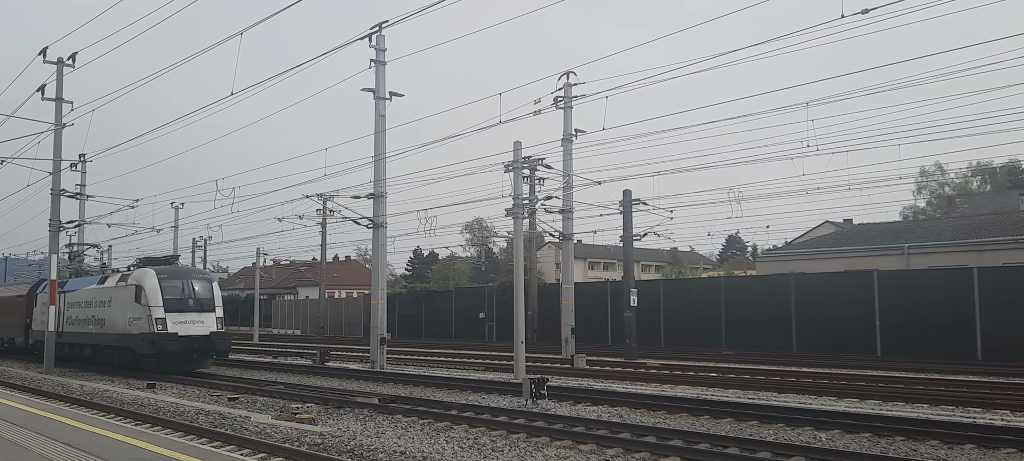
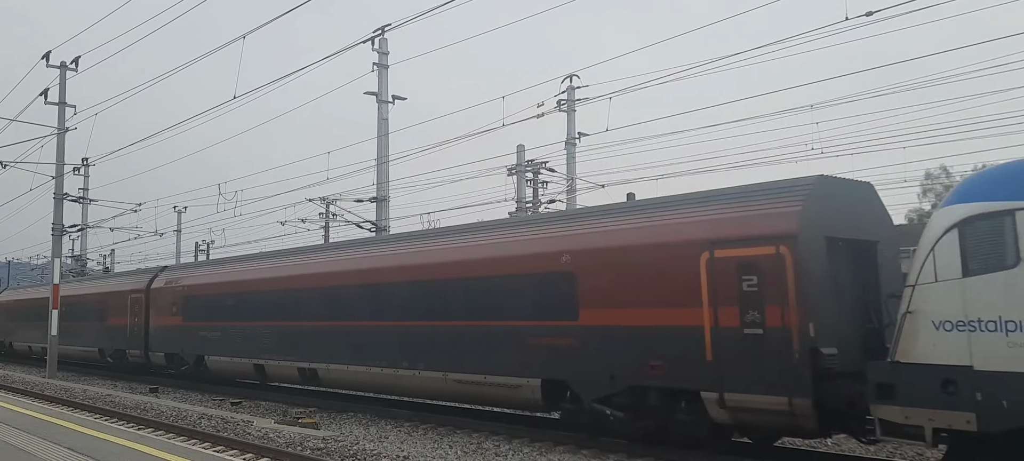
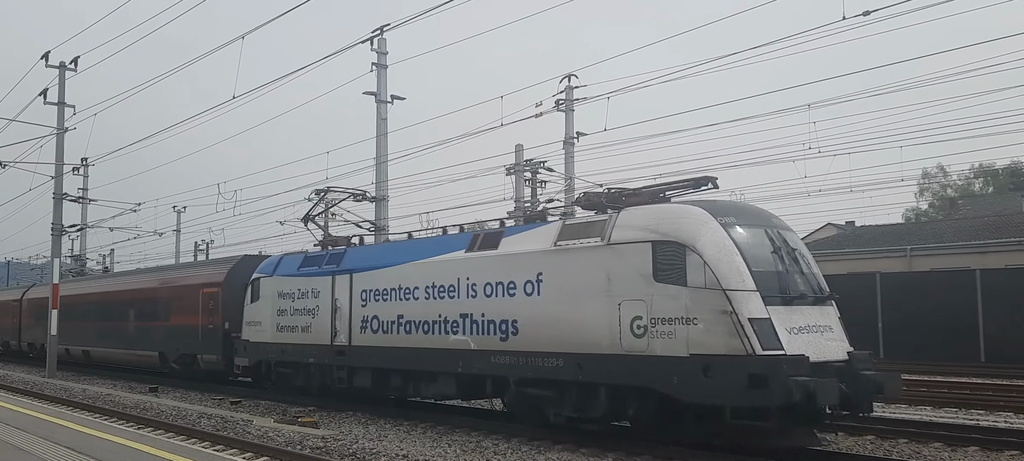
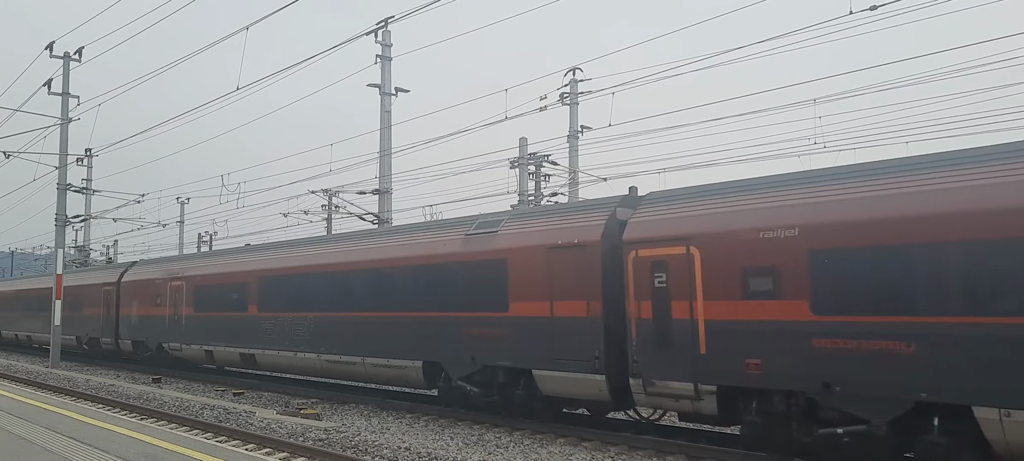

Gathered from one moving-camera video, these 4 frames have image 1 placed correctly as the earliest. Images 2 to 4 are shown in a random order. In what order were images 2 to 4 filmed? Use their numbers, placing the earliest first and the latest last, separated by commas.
3, 2, 4
